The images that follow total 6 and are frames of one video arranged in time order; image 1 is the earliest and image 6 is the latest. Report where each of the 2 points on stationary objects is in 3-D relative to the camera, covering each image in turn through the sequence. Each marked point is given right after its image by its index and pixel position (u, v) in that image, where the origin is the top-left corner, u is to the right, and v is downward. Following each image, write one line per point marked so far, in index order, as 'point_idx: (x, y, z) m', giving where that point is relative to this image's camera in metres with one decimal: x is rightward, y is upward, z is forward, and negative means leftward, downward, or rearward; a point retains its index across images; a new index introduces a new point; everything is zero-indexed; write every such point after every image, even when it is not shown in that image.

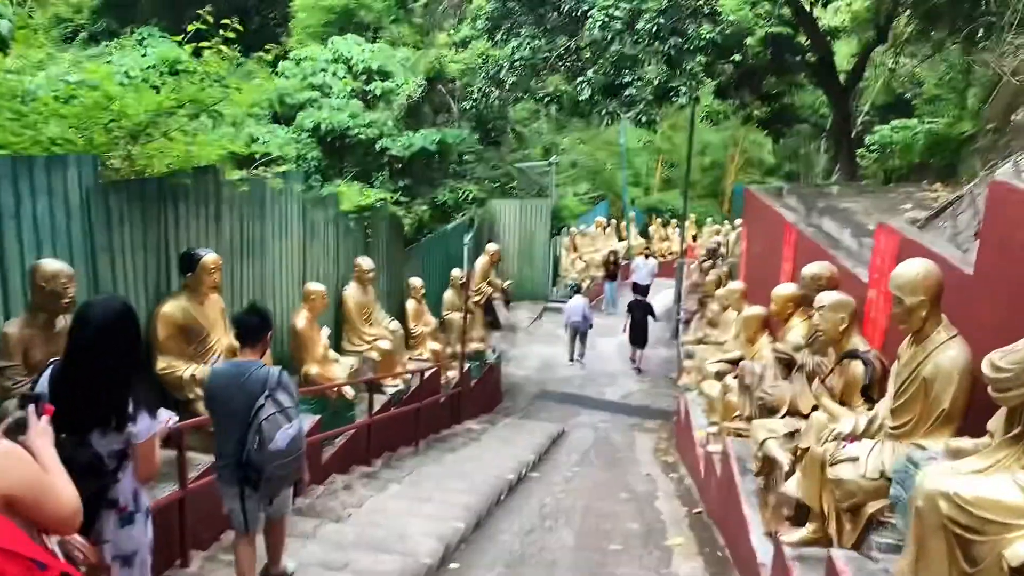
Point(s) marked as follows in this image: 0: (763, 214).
0: (+2.1, +0.6, +7.5) m
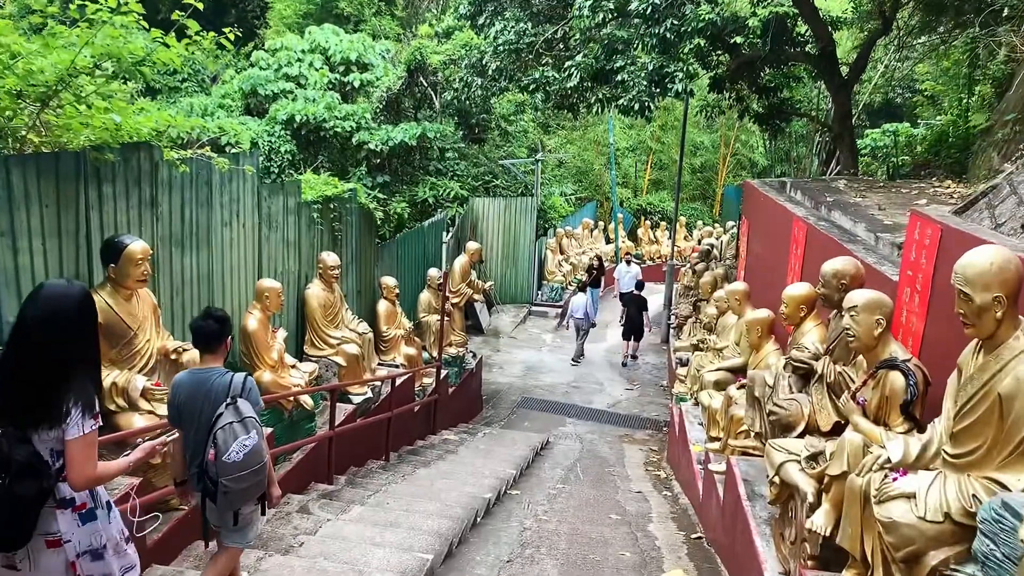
0: (+2.0, +0.6, +7.0) m
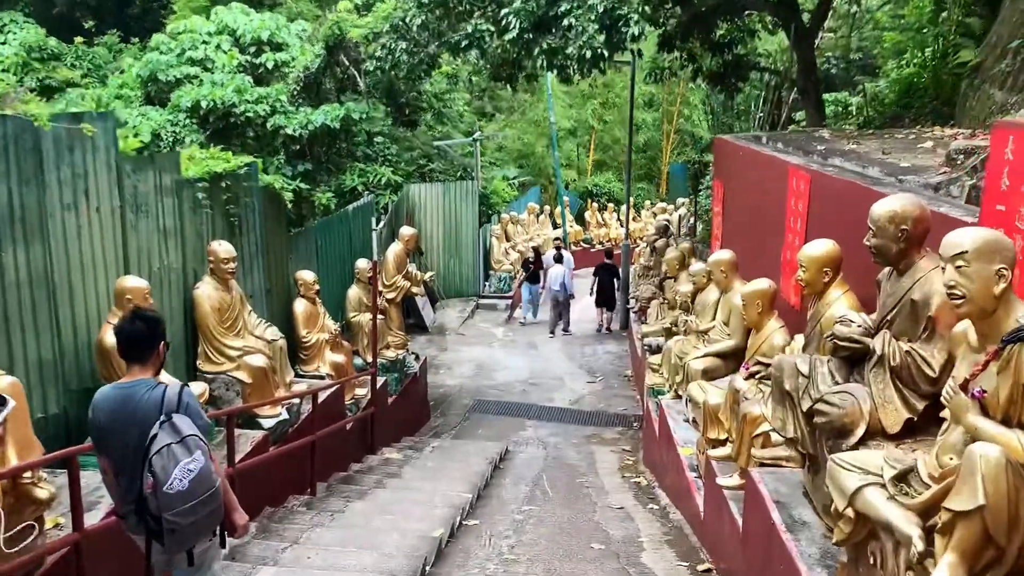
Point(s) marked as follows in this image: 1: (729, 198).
0: (+1.5, +0.8, +5.9) m
1: (+1.6, +0.6, +6.4) m
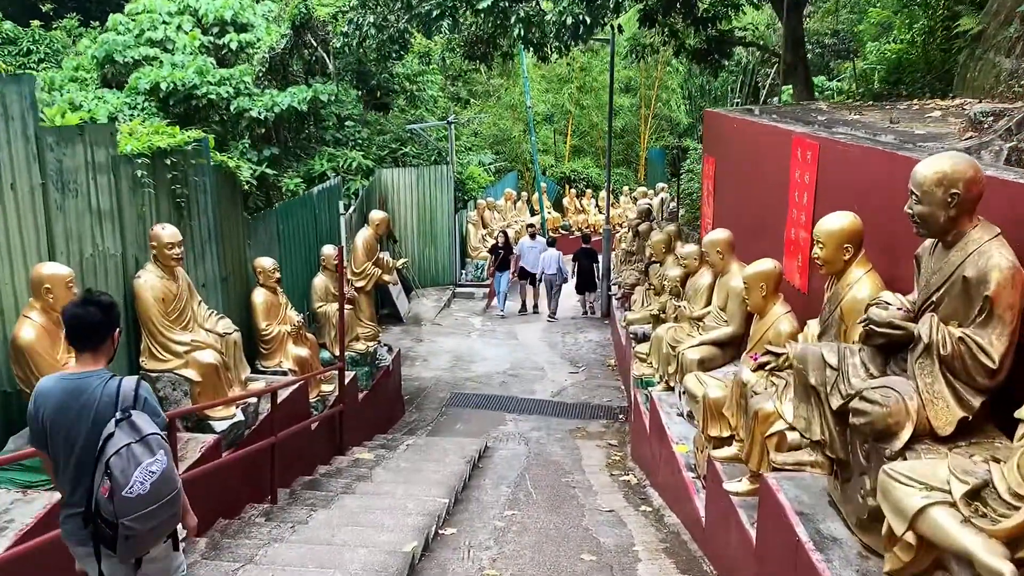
0: (+1.4, +0.9, +5.5) m
1: (+1.4, +0.8, +6.0) m
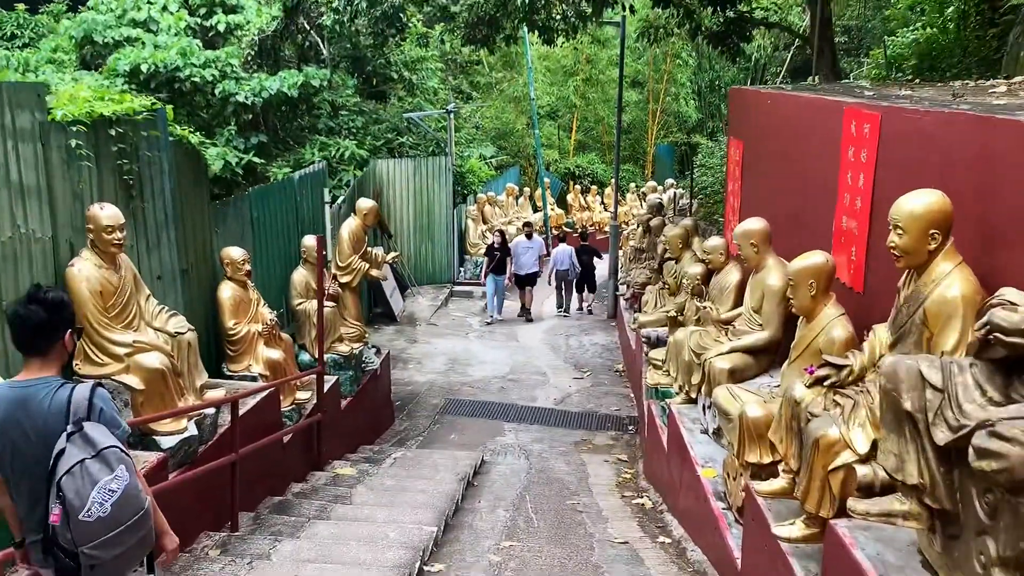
0: (+1.4, +0.9, +4.8) m
1: (+1.4, +0.8, +5.3) m
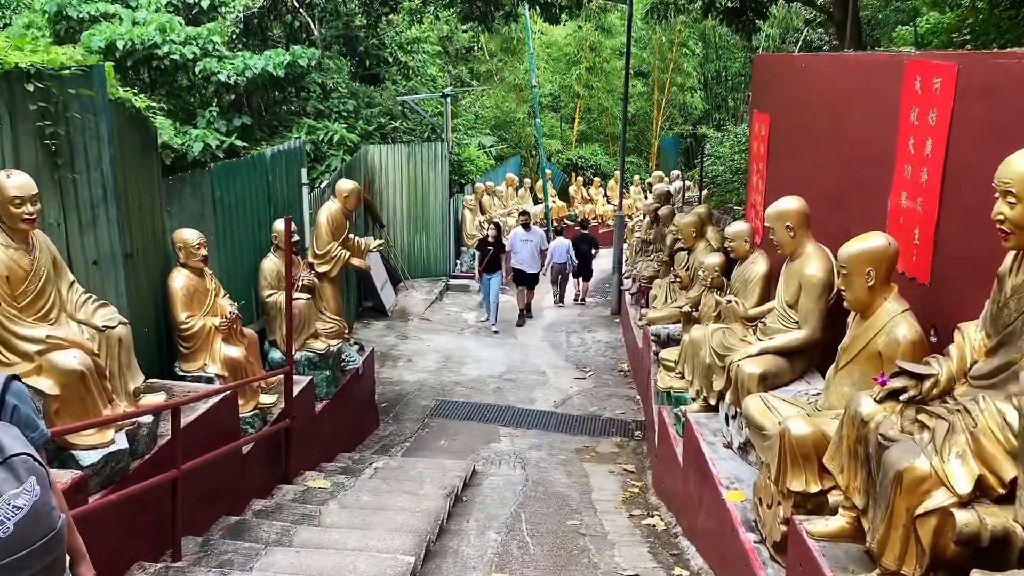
0: (+1.4, +1.0, +4.2) m
1: (+1.4, +0.8, +4.7) m
